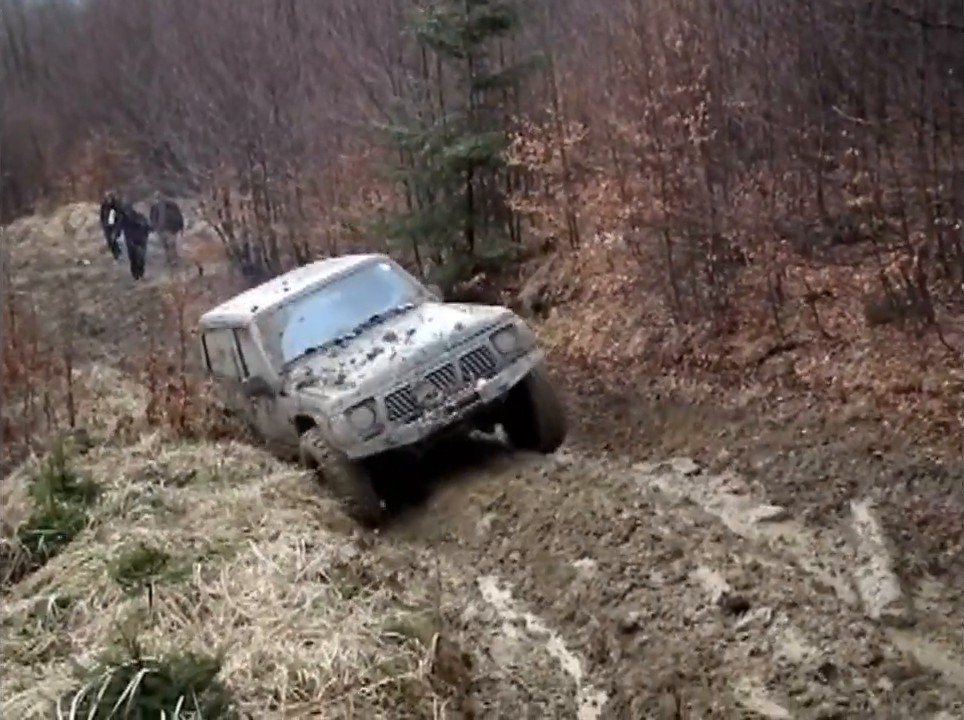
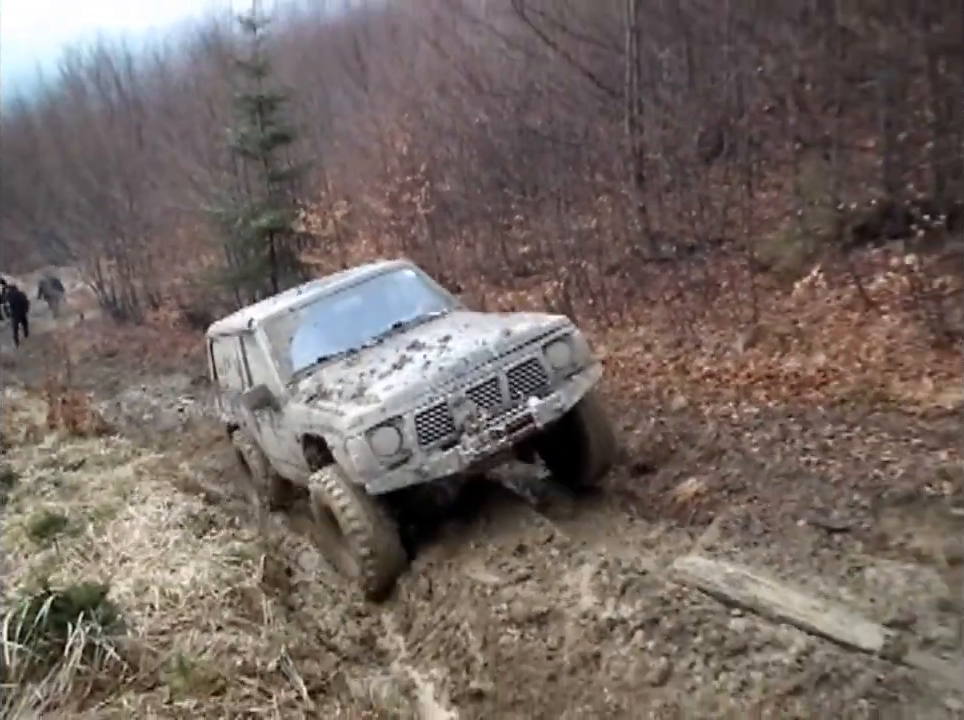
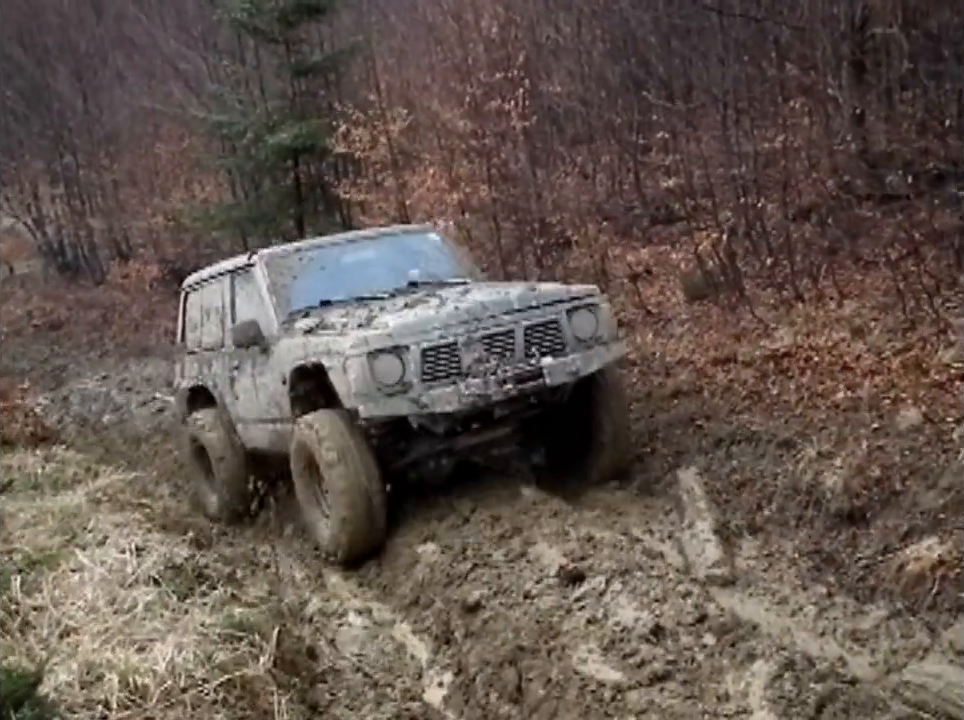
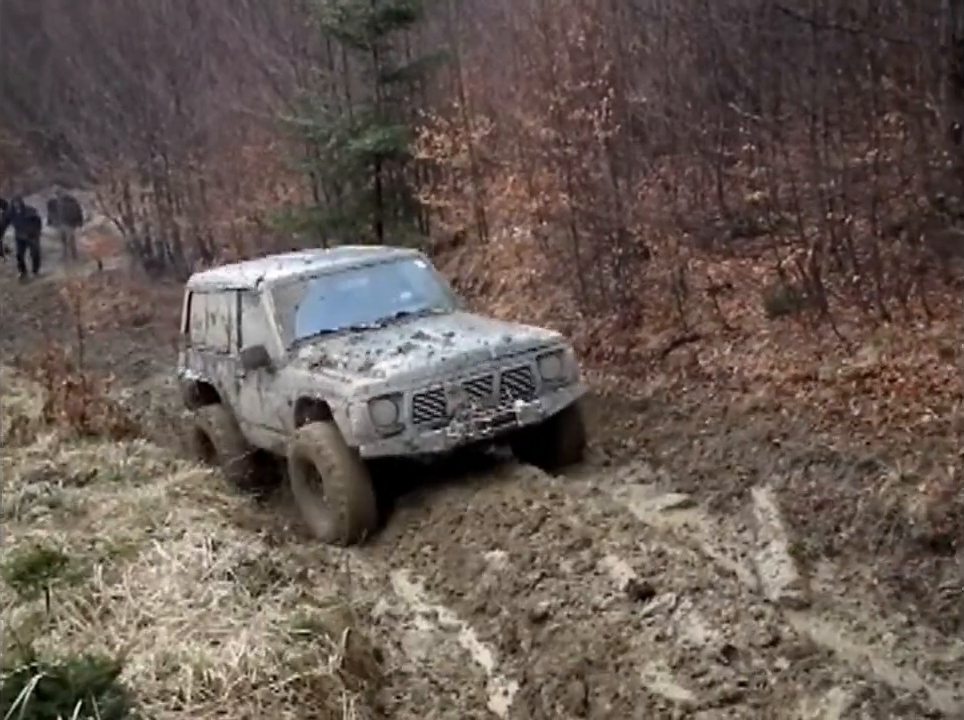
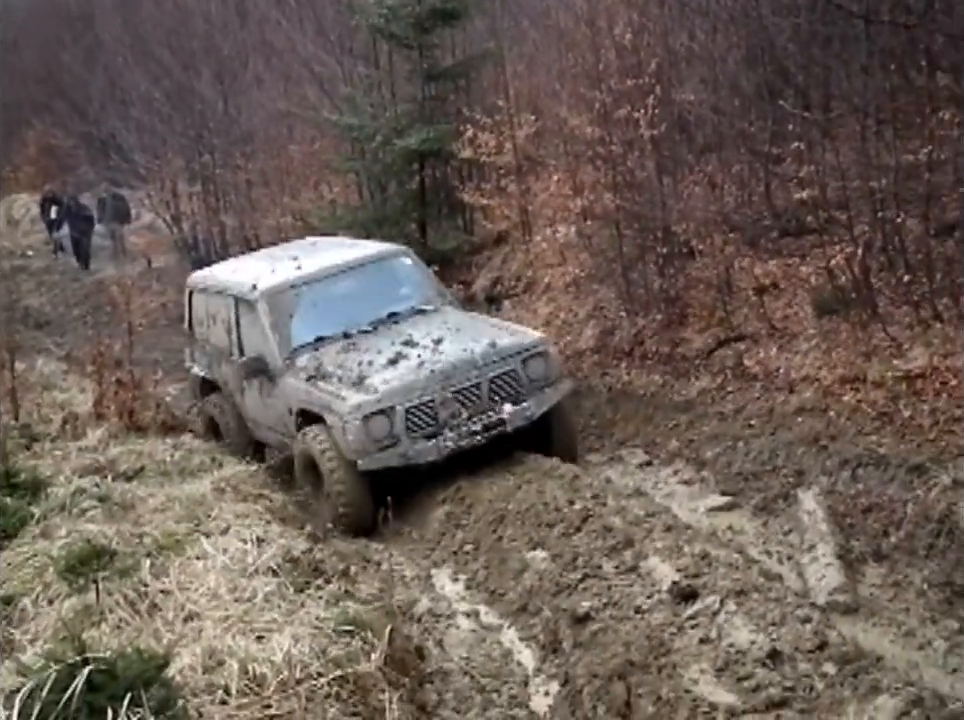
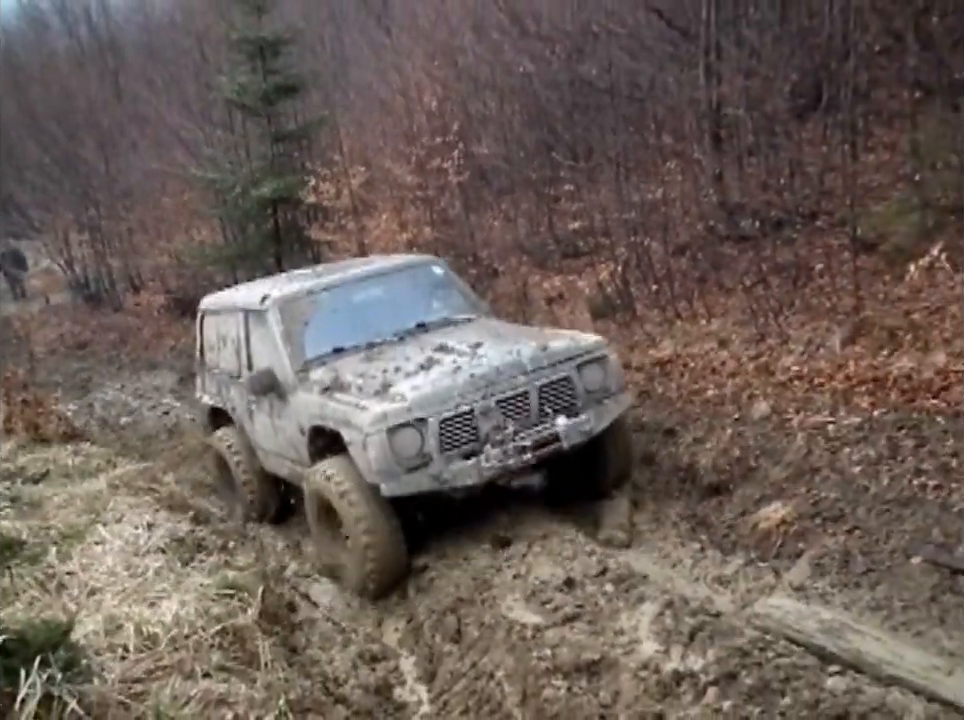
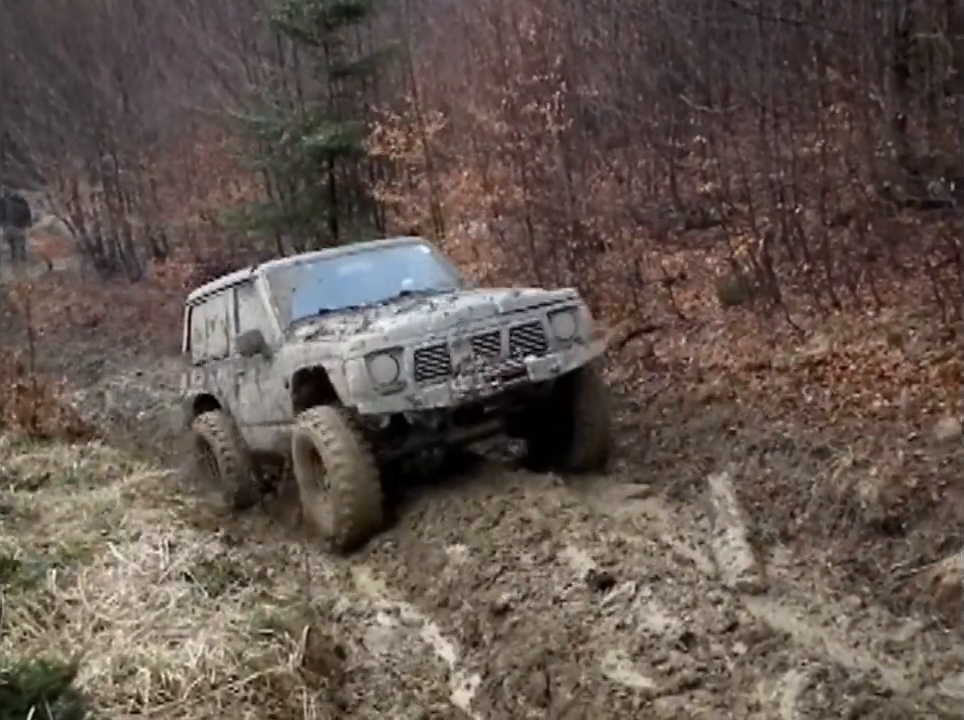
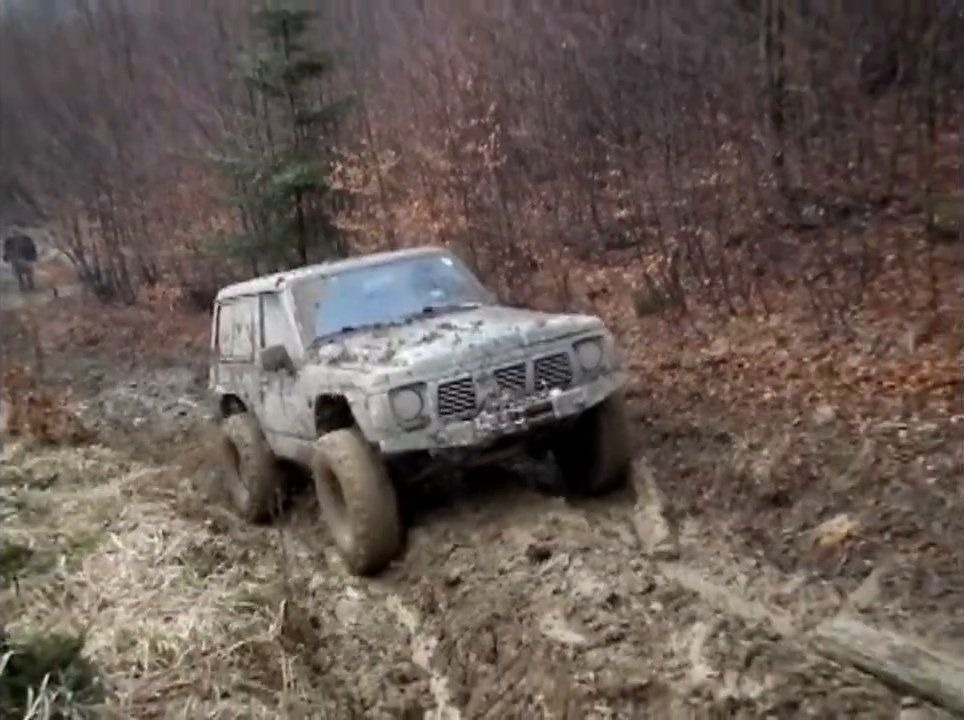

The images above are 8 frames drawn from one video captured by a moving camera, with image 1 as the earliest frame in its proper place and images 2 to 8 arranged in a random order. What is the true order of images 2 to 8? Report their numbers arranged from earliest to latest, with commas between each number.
5, 4, 7, 3, 8, 6, 2
